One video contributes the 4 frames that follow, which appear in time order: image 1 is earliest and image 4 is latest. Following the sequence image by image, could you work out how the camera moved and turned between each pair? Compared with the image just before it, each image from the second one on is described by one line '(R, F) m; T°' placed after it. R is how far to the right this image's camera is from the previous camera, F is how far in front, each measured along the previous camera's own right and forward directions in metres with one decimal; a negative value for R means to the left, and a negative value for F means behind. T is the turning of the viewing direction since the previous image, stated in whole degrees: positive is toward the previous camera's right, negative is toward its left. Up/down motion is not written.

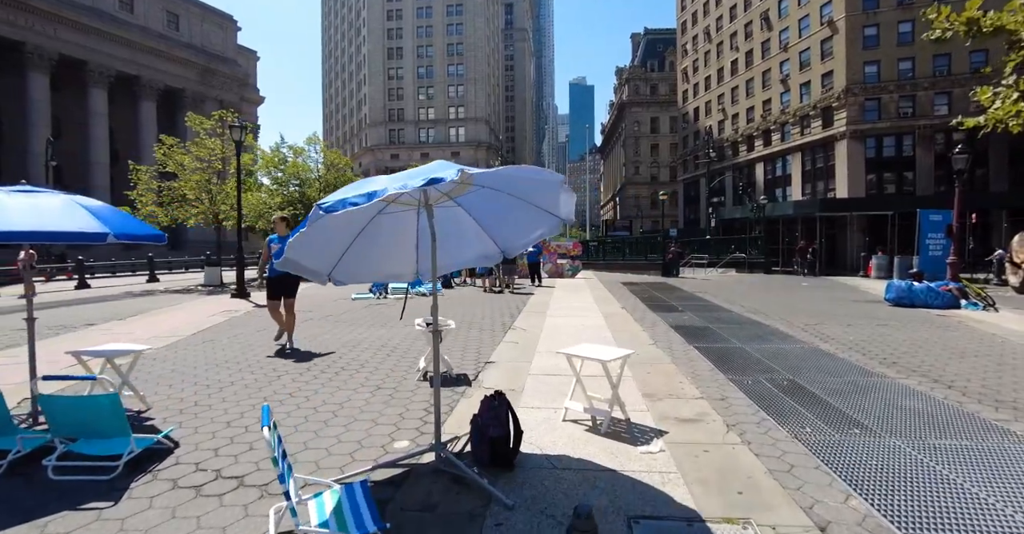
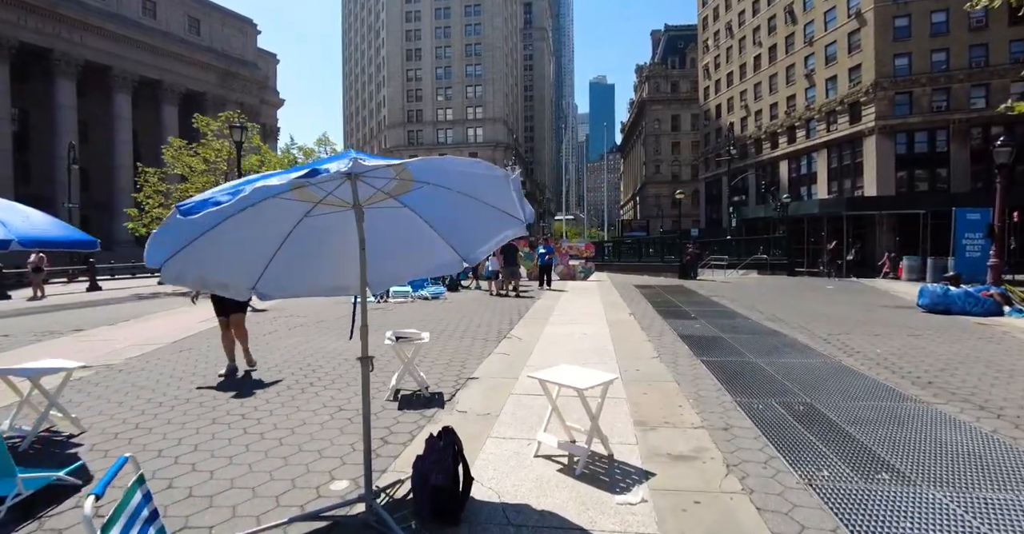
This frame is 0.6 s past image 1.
(+0.4, +0.6) m; -2°
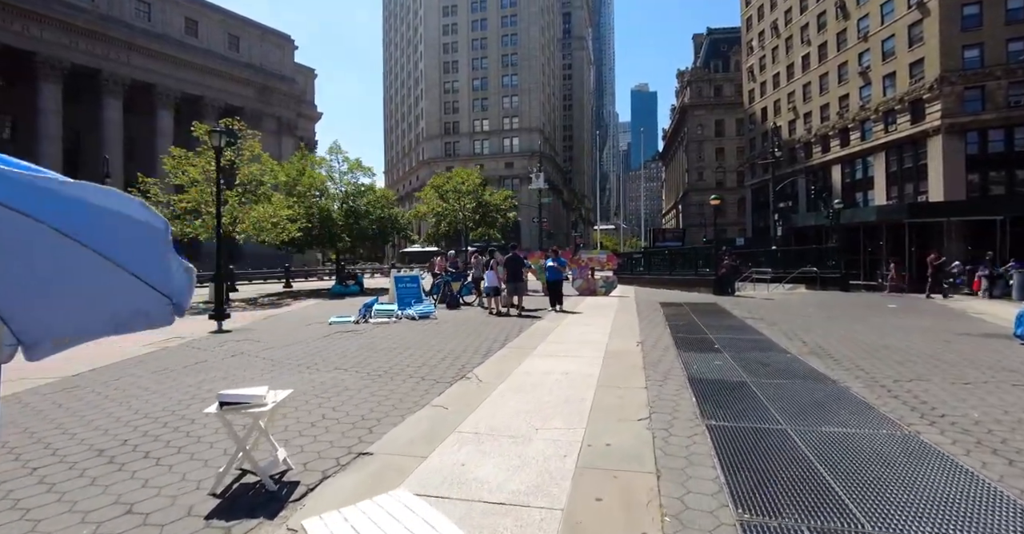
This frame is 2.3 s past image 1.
(+1.1, +1.8) m; -5°
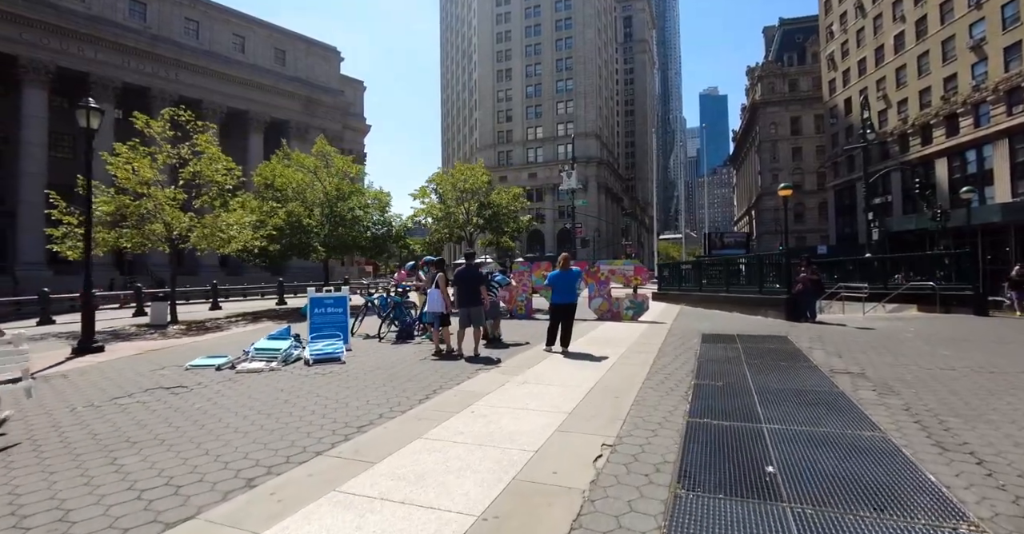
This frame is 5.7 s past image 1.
(+2.1, +4.5) m; -7°
